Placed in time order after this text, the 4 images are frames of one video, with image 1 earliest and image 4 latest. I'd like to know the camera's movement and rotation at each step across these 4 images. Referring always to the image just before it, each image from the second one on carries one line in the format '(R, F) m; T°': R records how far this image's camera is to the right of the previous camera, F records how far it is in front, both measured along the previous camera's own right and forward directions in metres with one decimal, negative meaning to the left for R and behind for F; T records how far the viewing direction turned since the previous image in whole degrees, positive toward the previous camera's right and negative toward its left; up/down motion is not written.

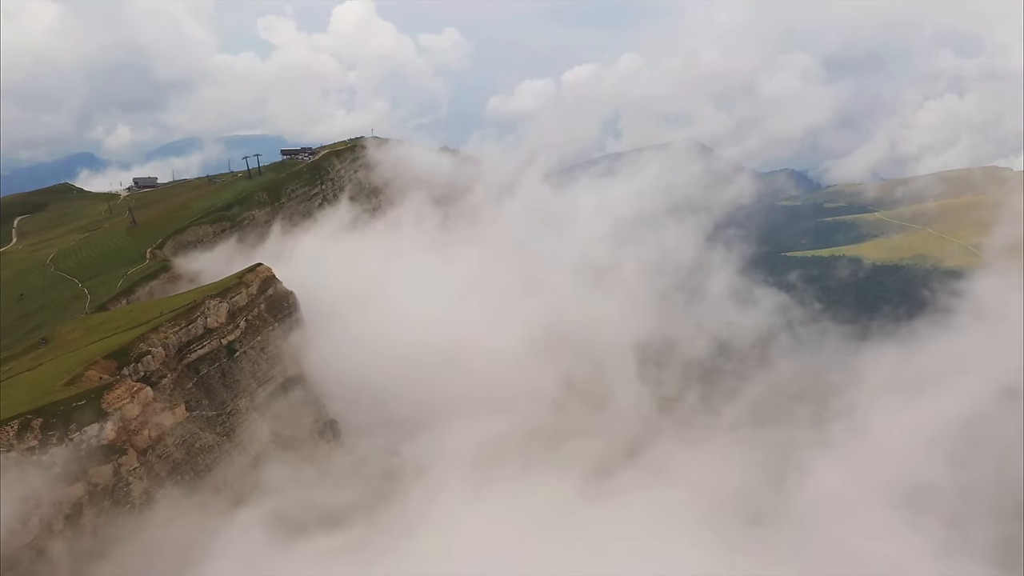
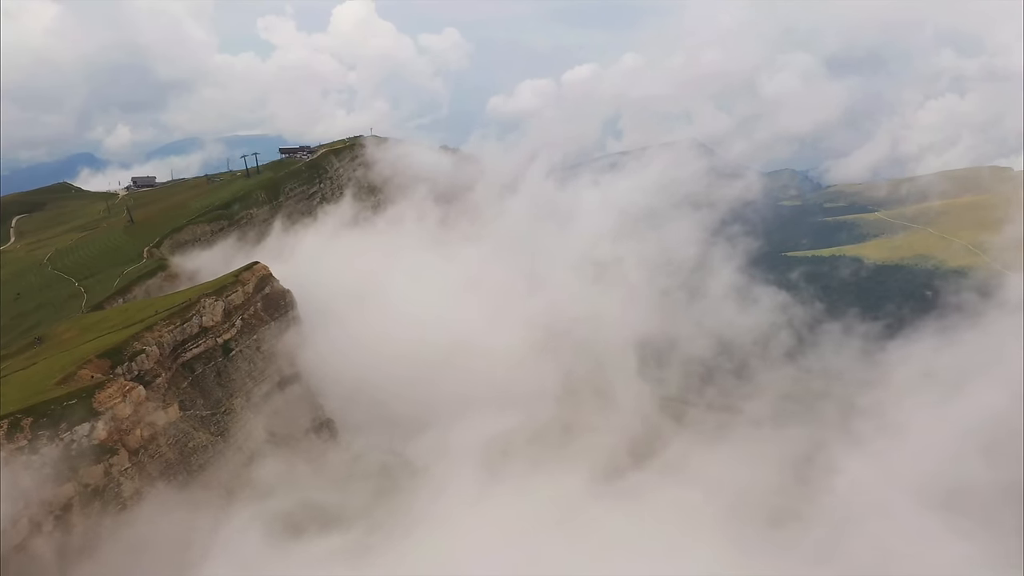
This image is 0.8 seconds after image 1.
(+0.2, +0.8) m; 0°
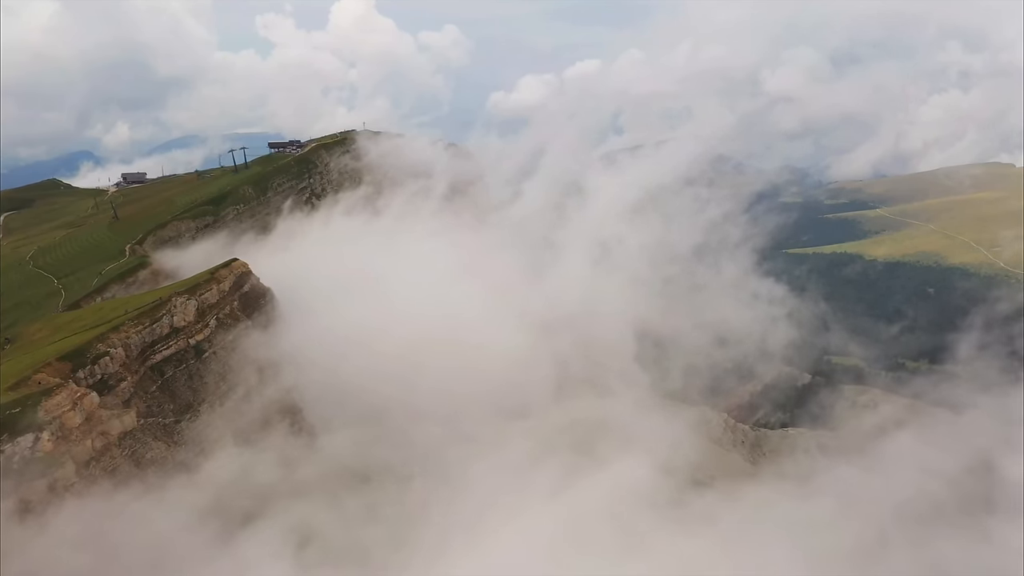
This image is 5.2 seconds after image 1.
(+1.6, +4.3) m; 0°
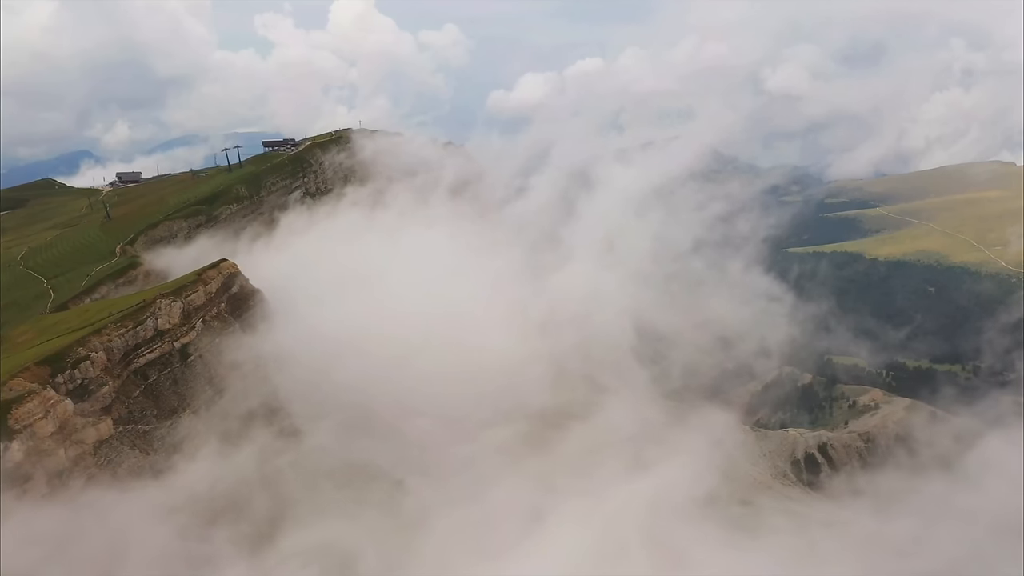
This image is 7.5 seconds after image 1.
(+0.9, +1.9) m; 0°
